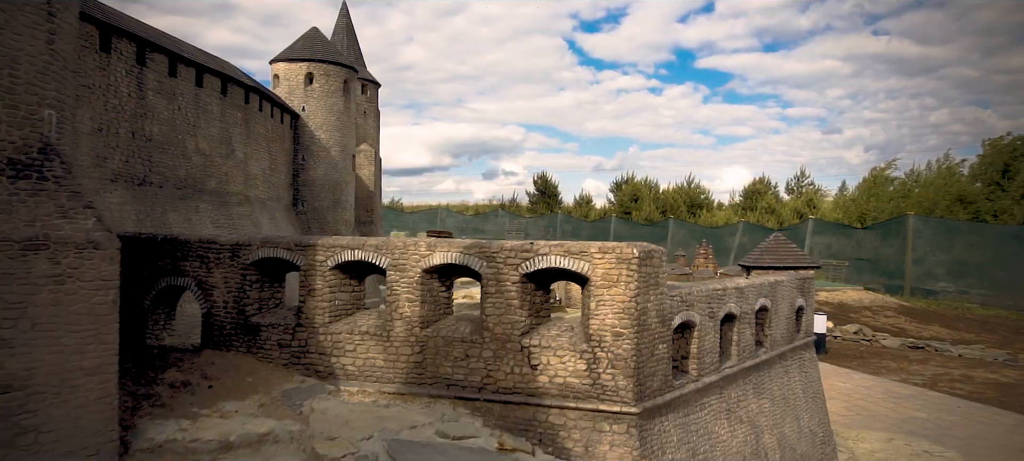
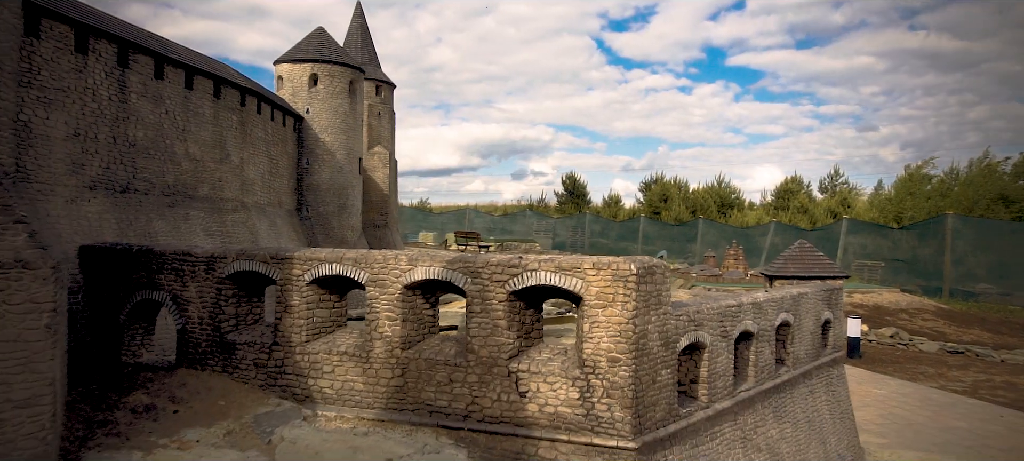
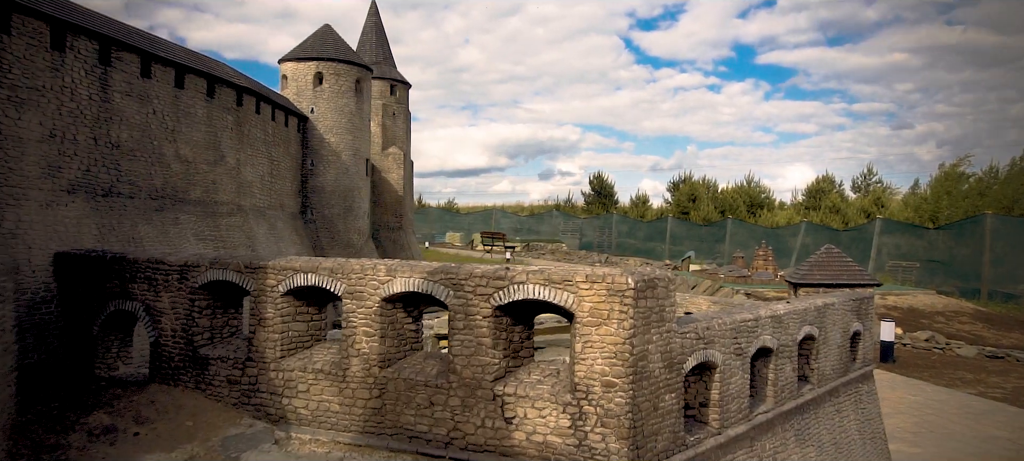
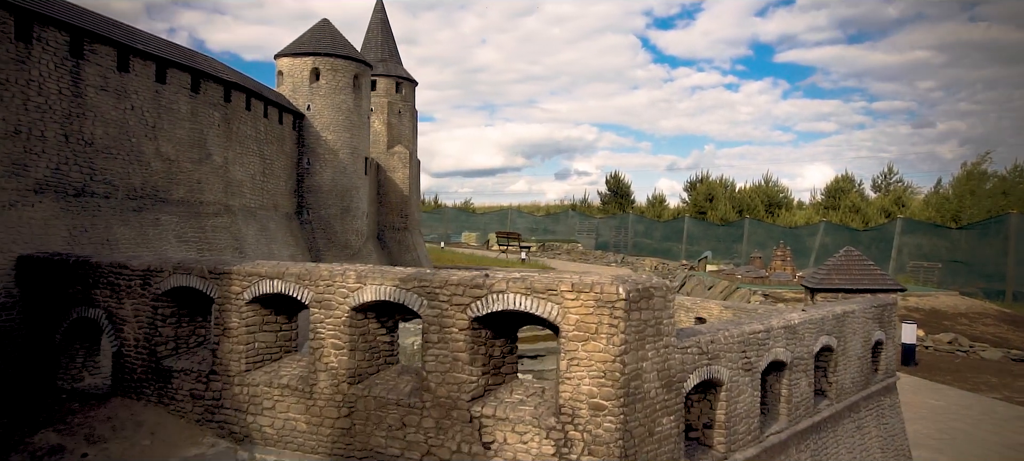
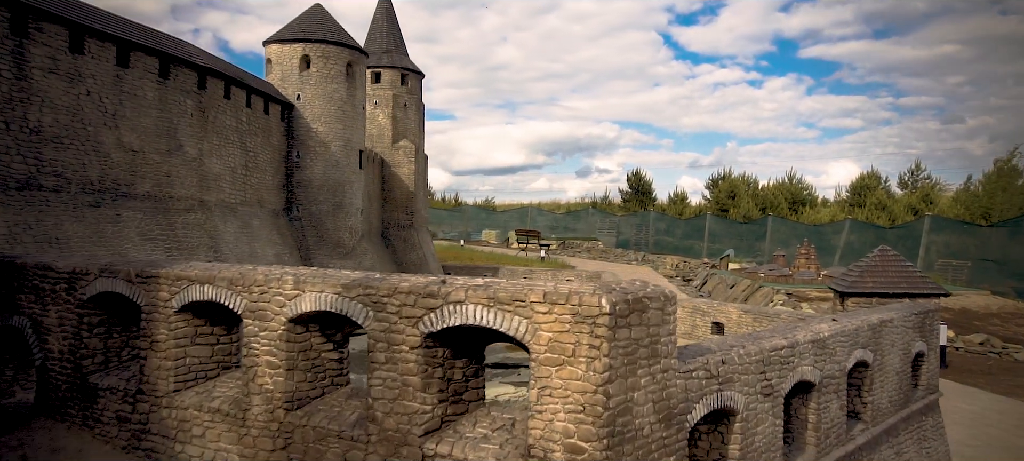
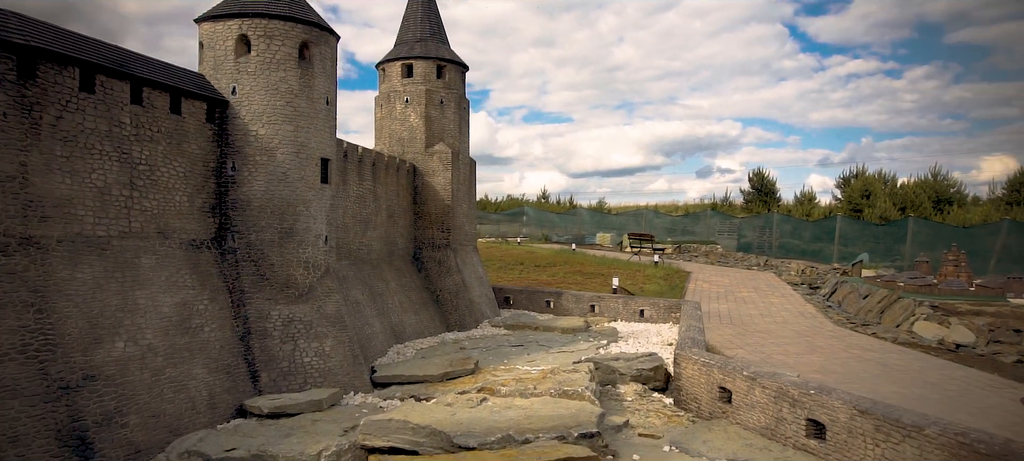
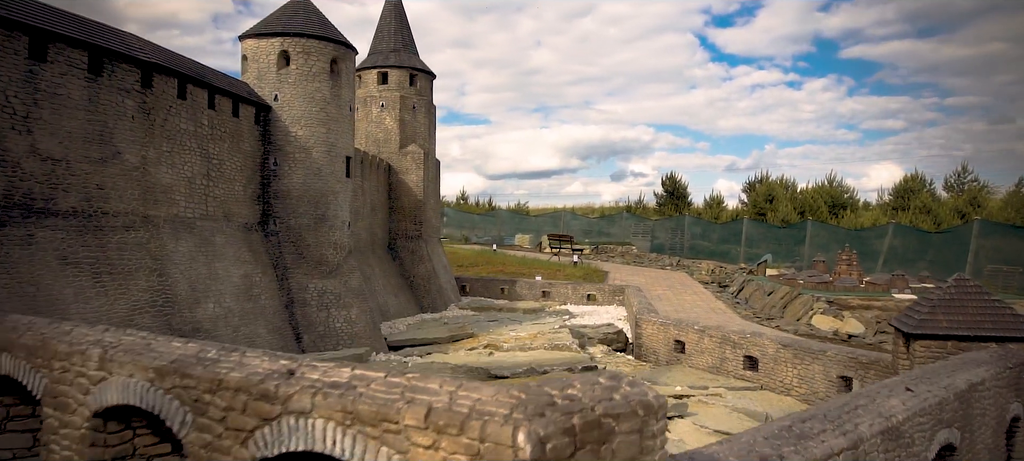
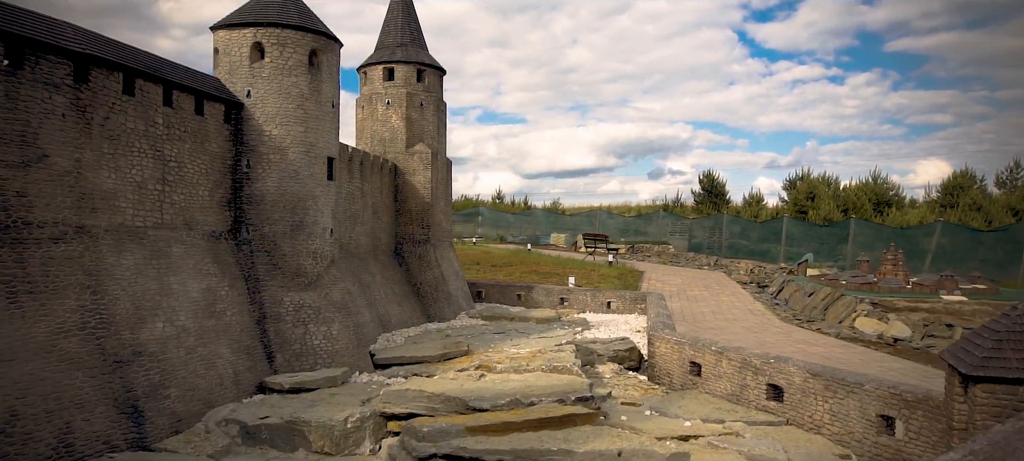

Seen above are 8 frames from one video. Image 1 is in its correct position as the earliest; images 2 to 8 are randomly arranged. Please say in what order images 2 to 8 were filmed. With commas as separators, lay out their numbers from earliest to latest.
2, 3, 4, 5, 7, 8, 6
